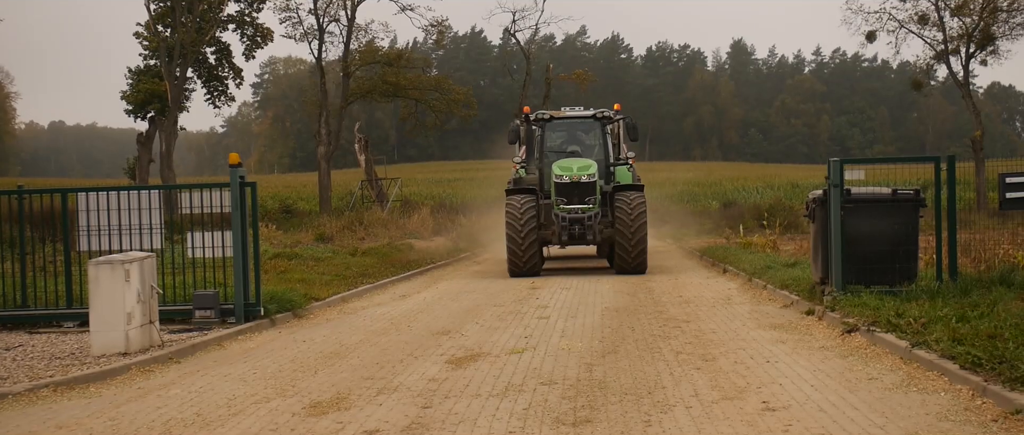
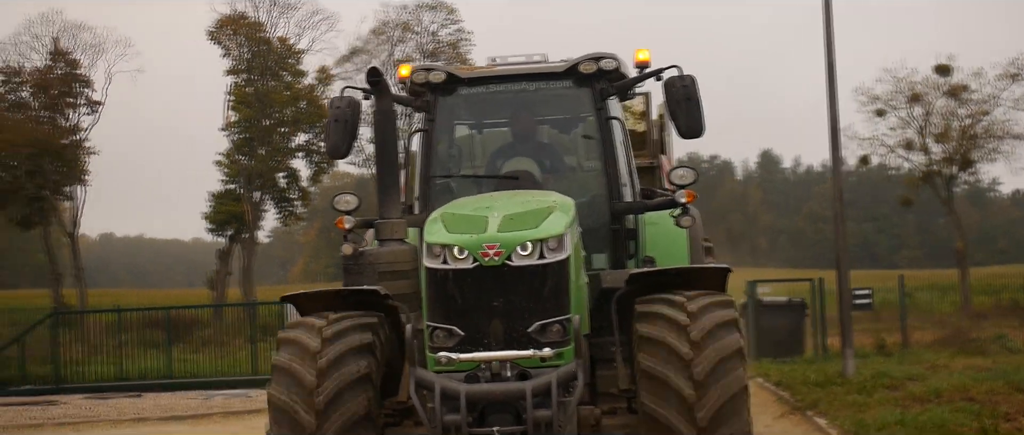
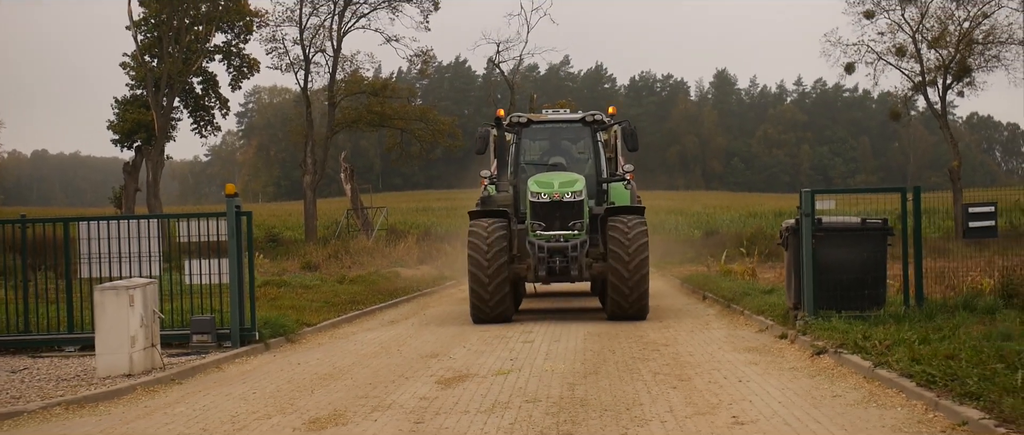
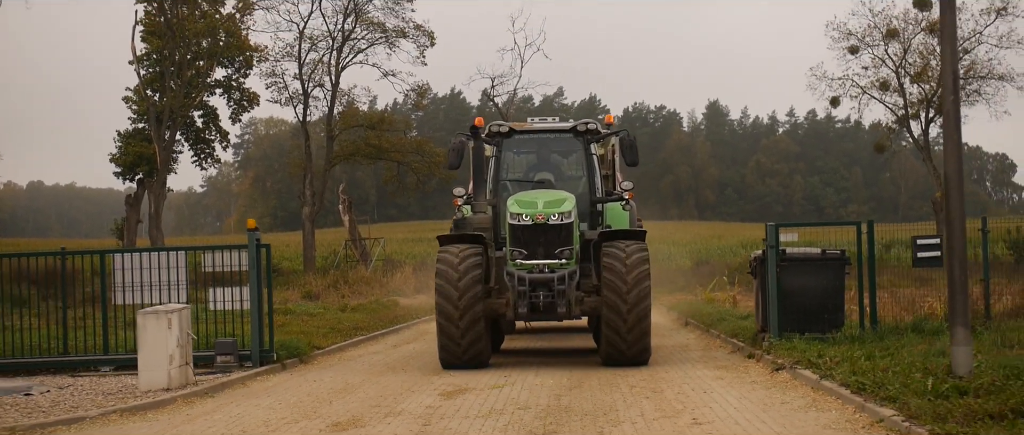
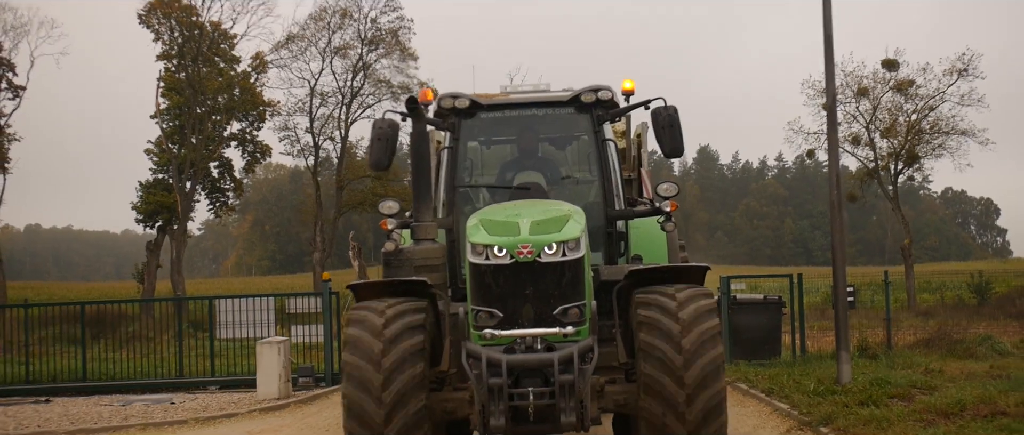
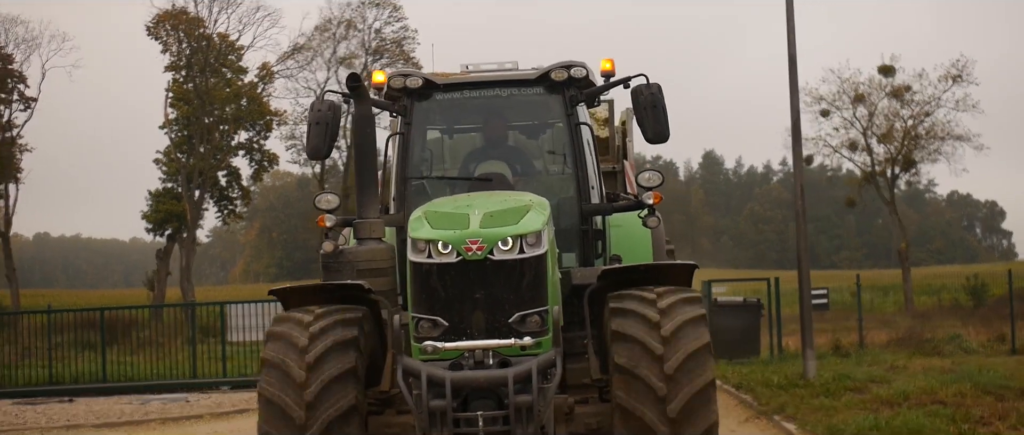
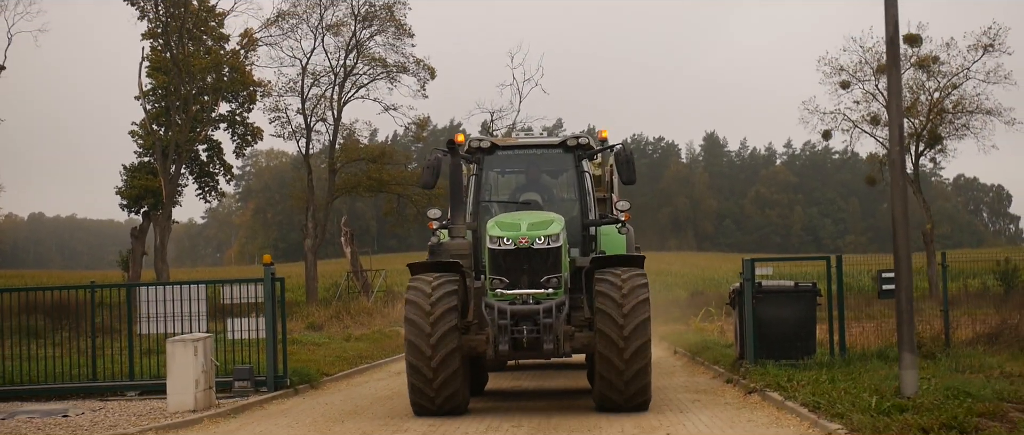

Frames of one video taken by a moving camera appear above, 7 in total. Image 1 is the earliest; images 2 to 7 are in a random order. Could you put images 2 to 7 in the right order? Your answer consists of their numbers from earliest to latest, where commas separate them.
3, 4, 7, 5, 6, 2
